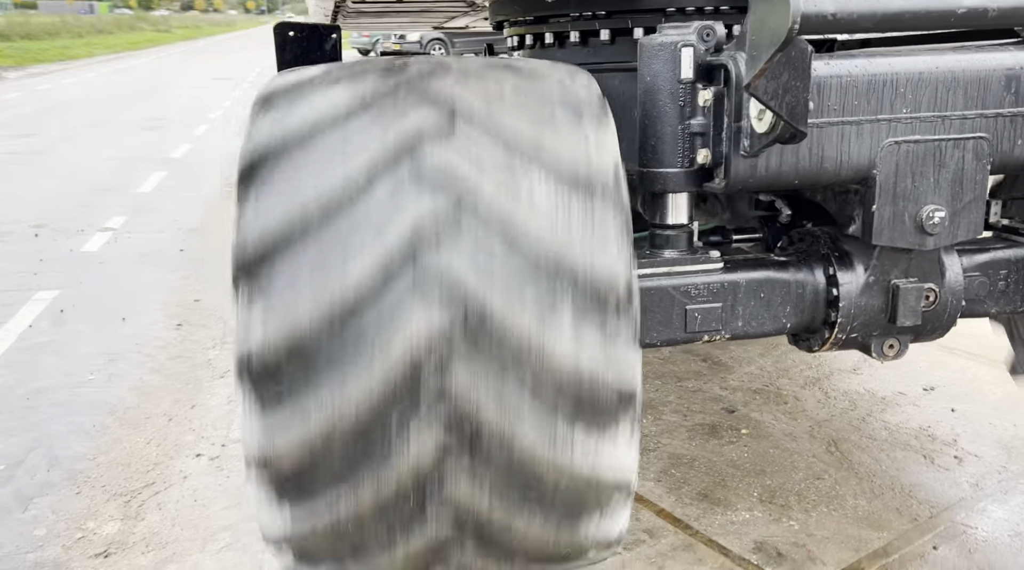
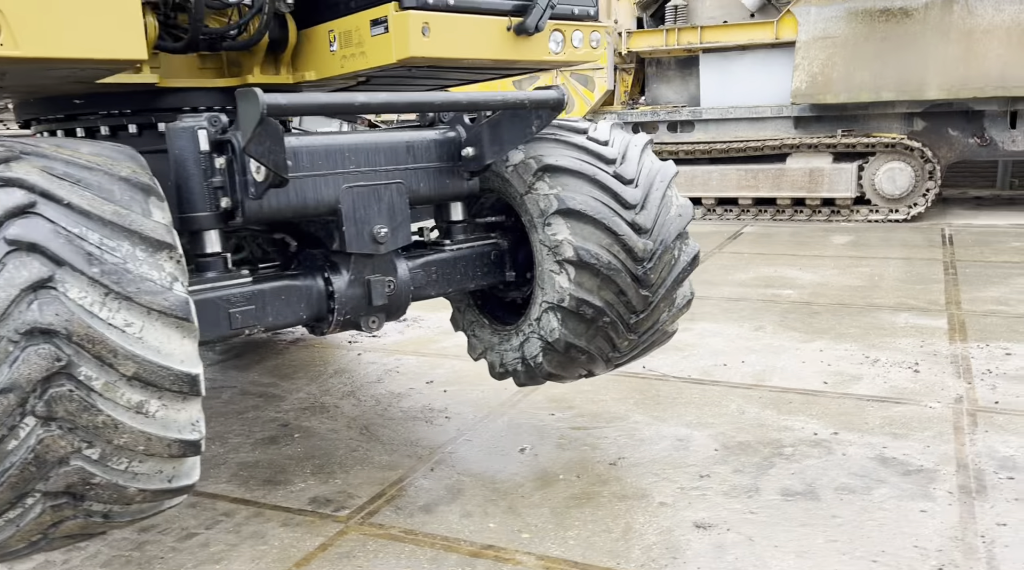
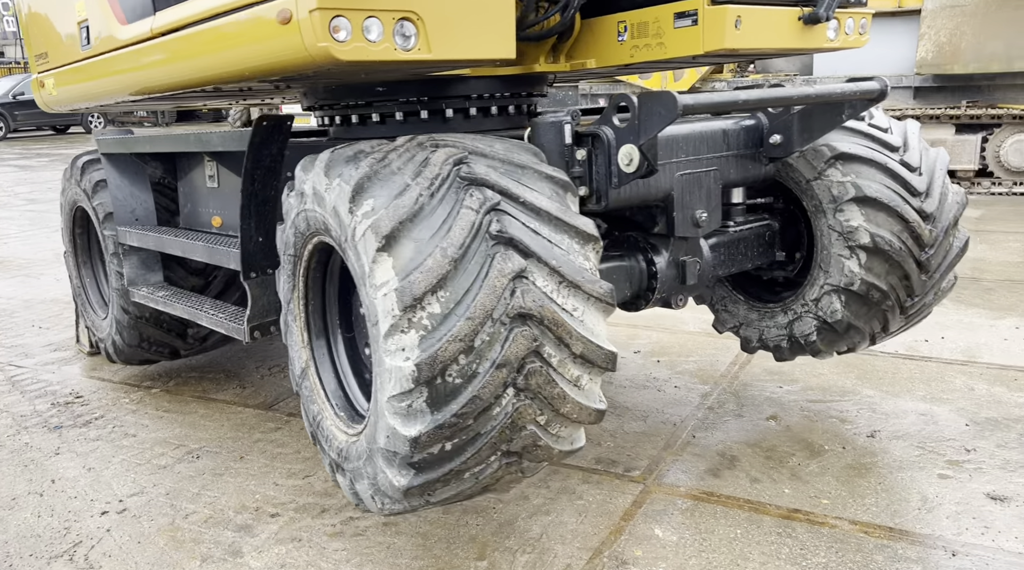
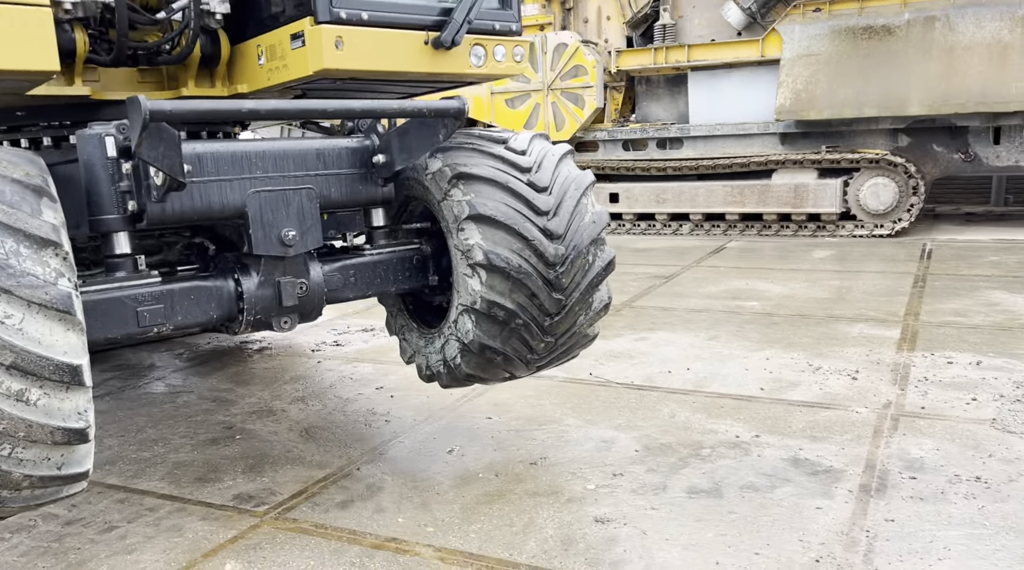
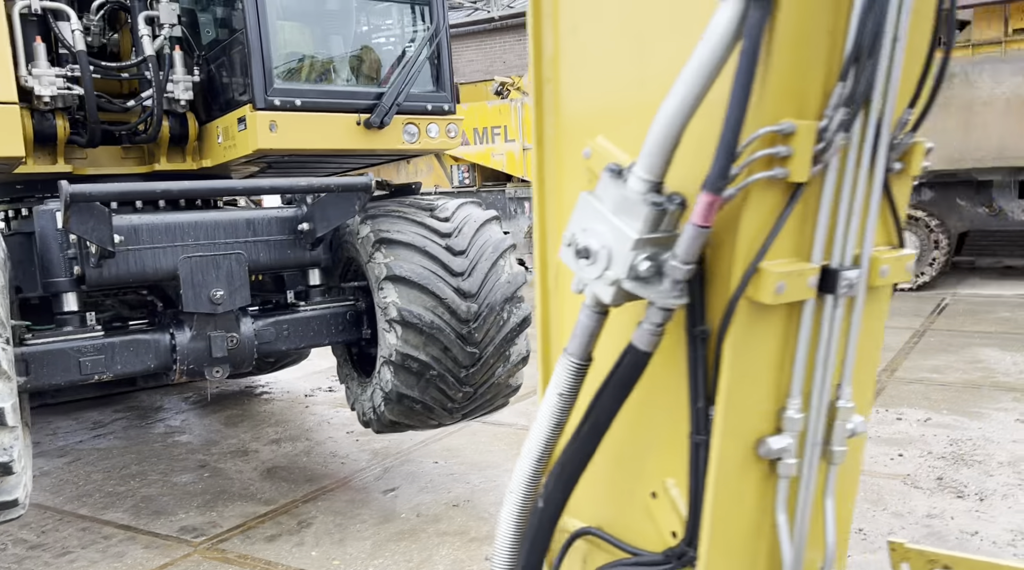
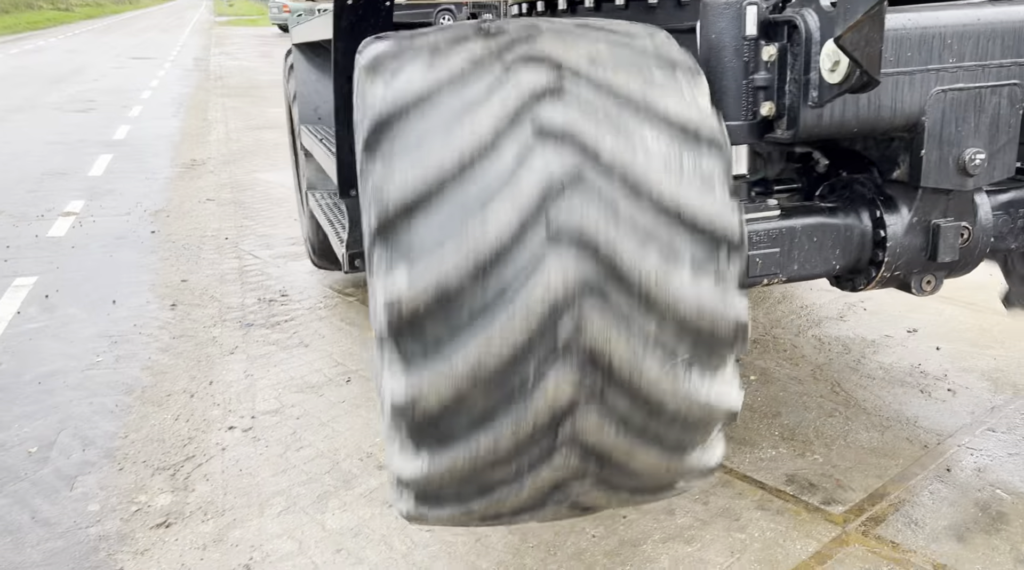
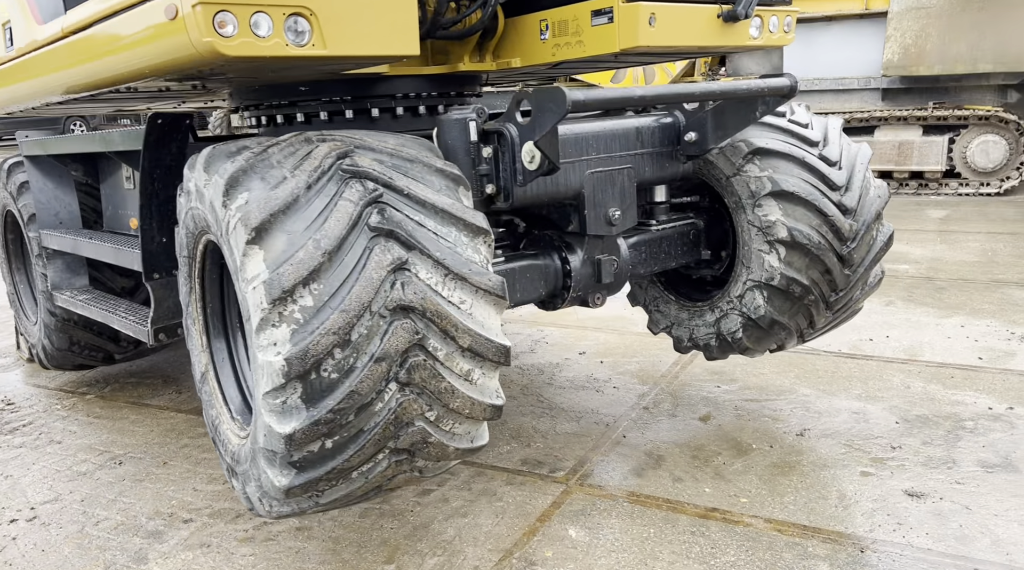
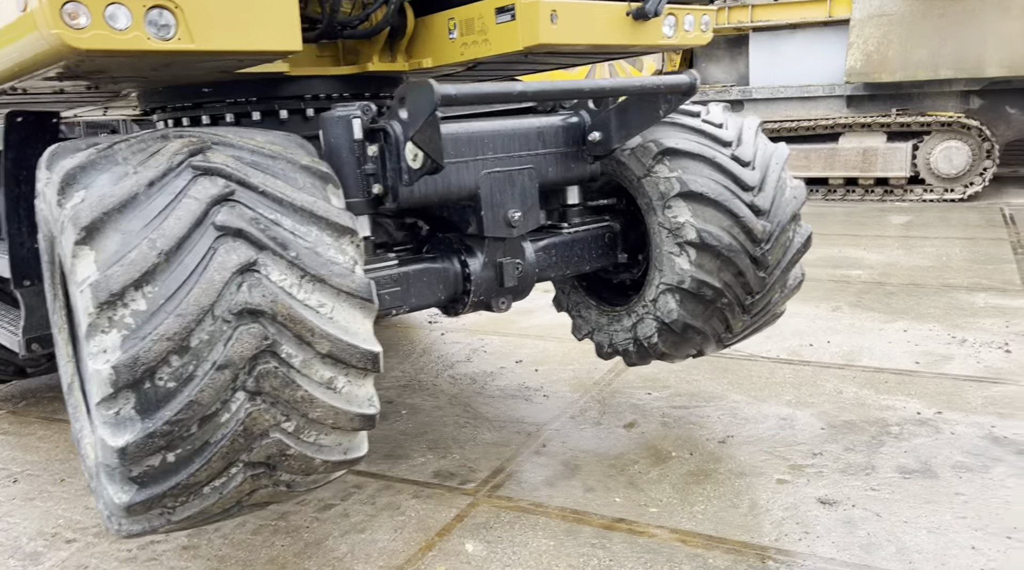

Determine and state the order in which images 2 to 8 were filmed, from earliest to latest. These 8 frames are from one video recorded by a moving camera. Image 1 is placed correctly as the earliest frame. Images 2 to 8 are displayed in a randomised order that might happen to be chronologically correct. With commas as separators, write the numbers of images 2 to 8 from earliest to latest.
6, 3, 7, 8, 2, 4, 5
